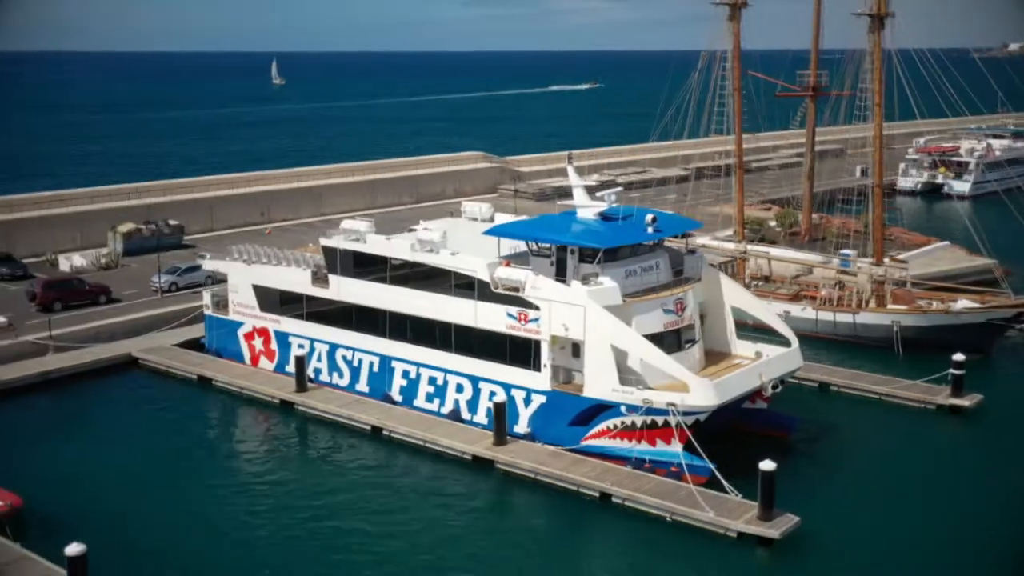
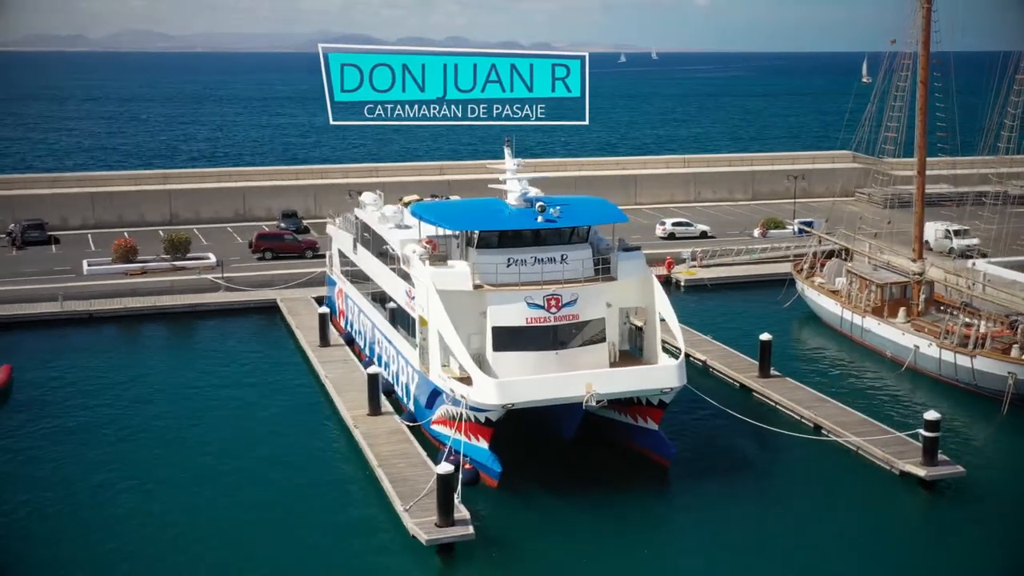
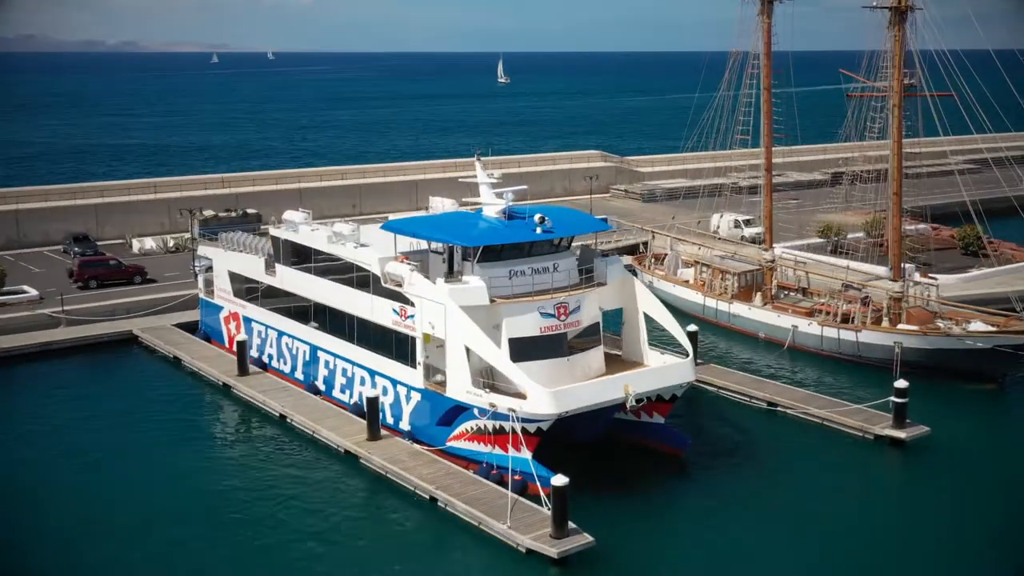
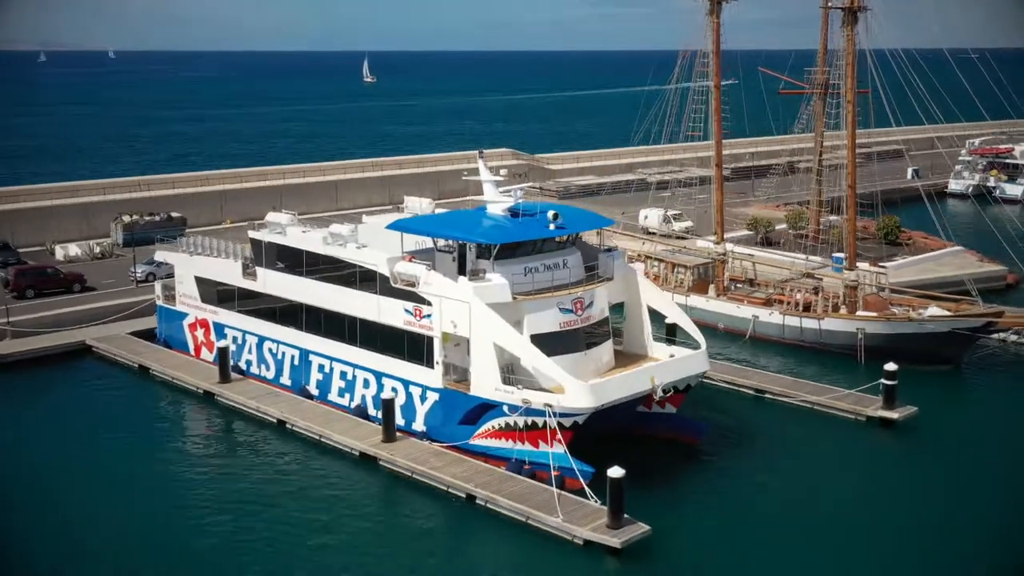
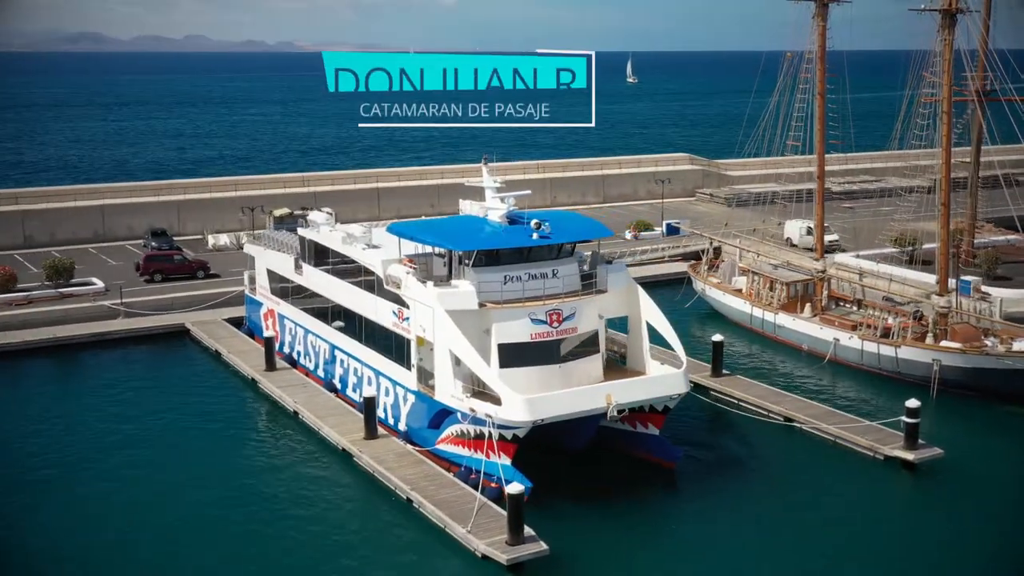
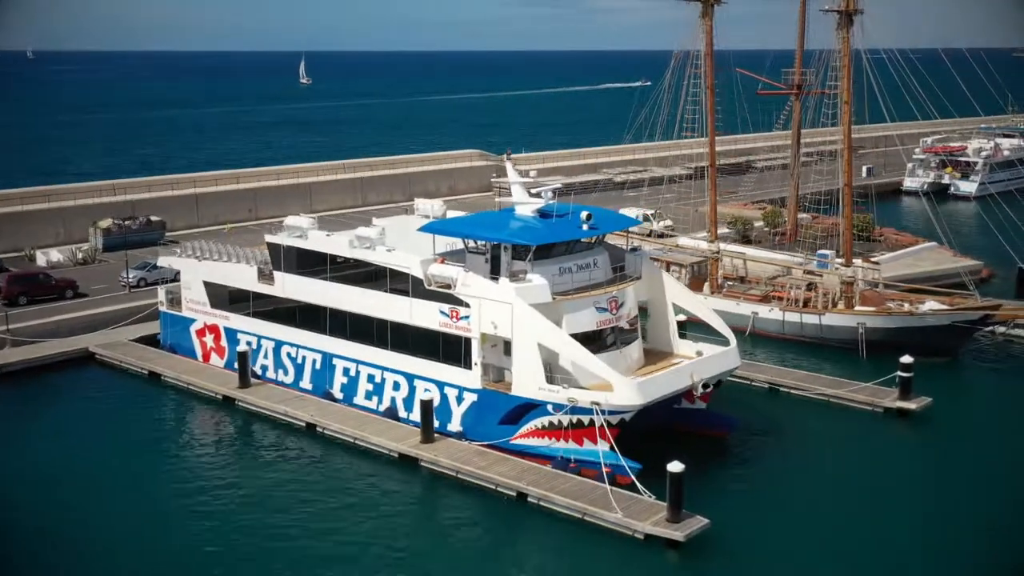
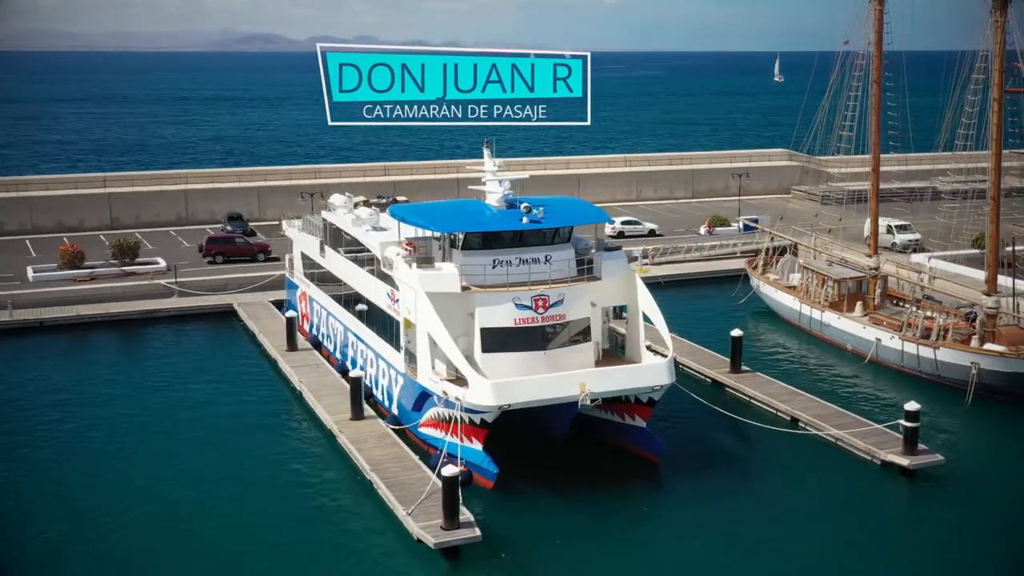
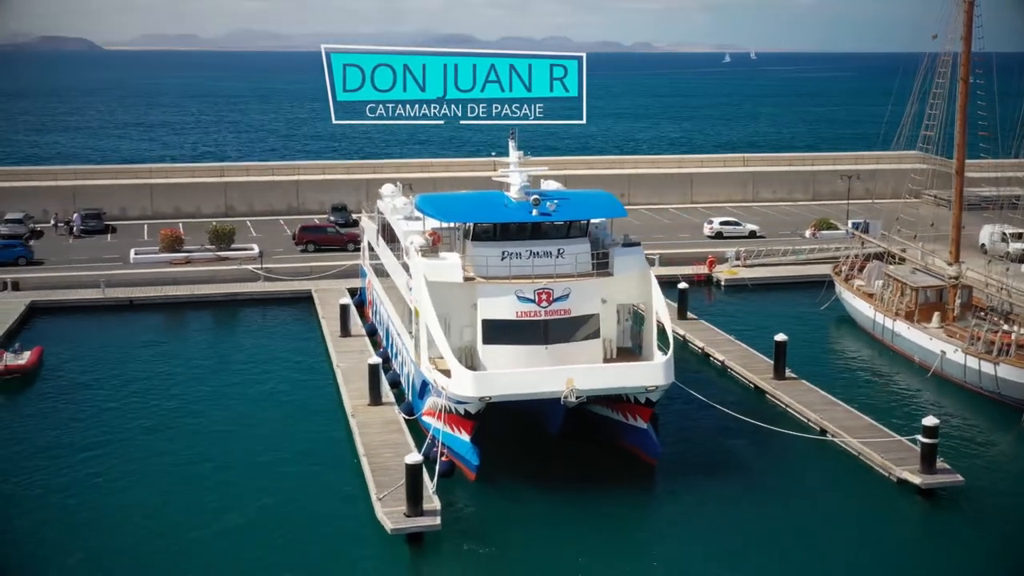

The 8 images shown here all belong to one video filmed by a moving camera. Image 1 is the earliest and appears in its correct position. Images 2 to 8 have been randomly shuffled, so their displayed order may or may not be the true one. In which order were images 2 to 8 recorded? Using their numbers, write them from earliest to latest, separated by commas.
6, 4, 3, 5, 7, 2, 8
